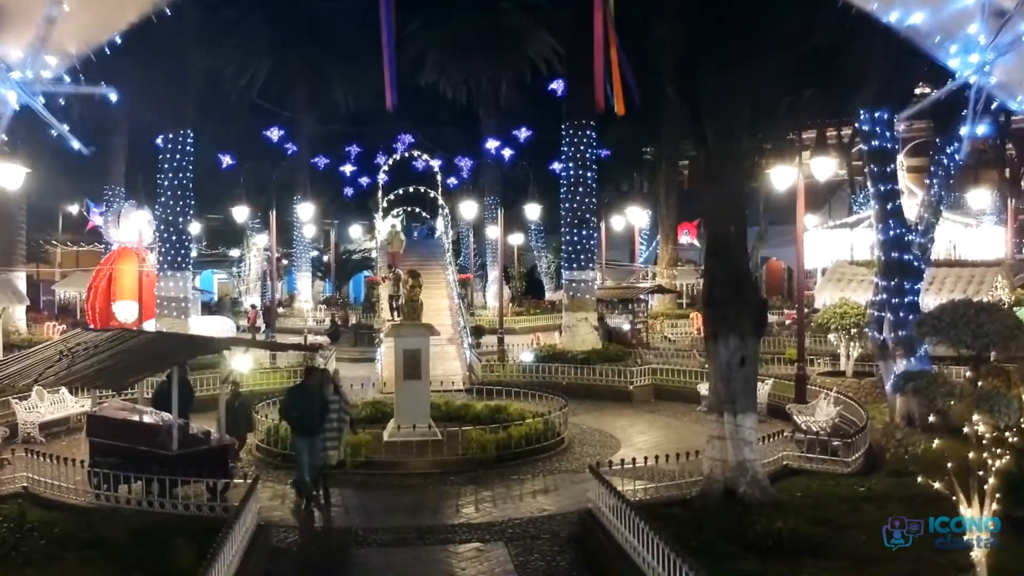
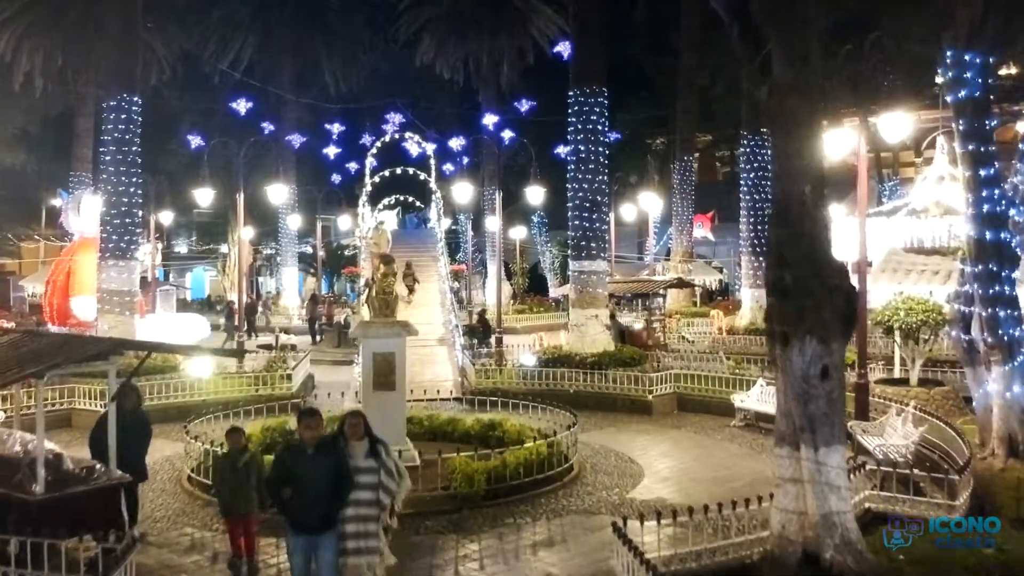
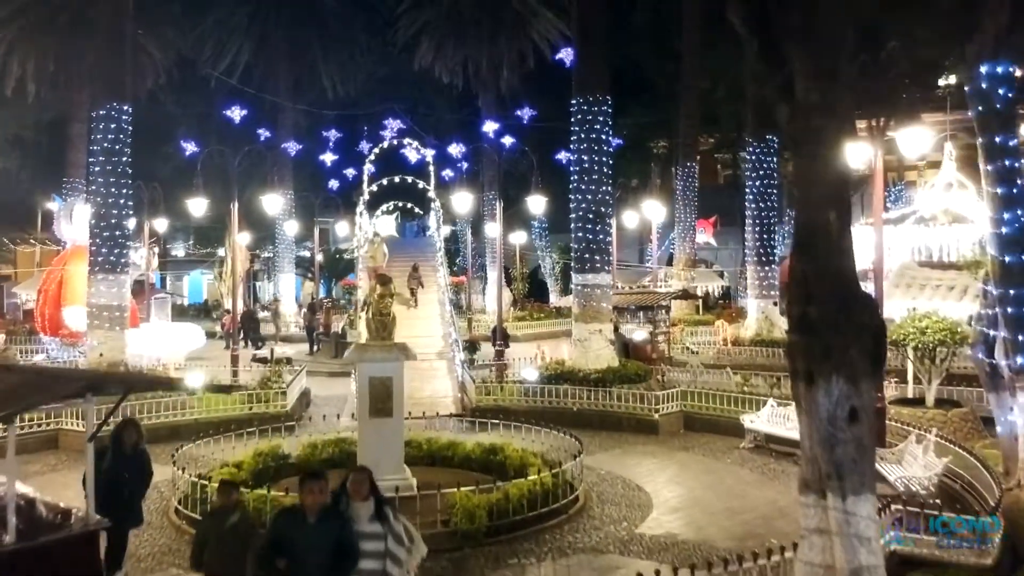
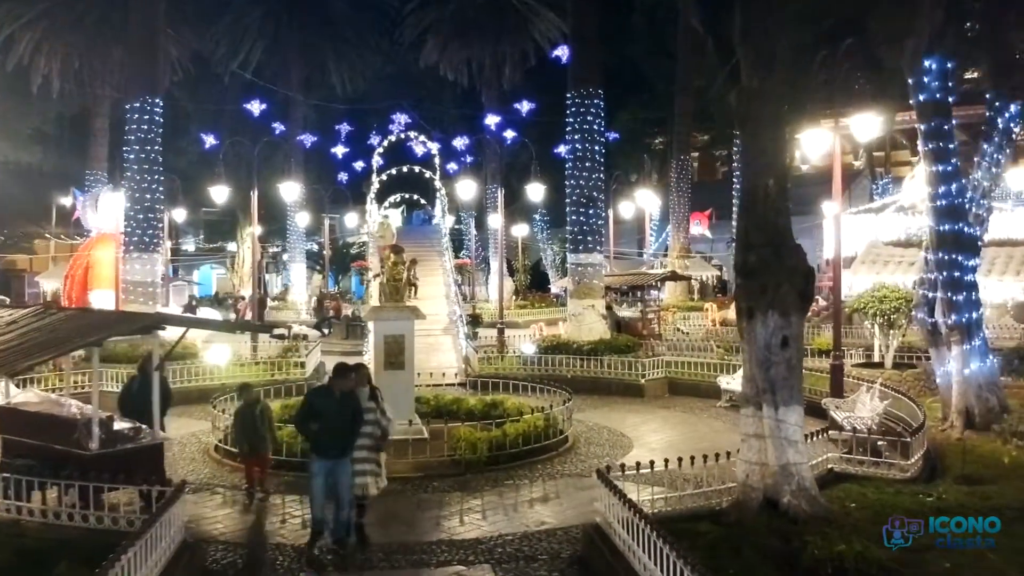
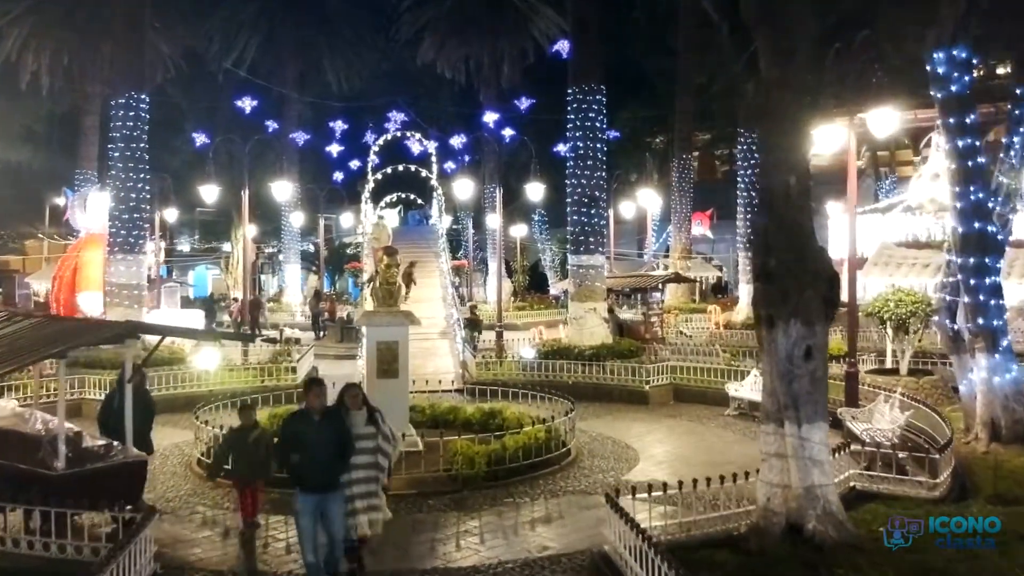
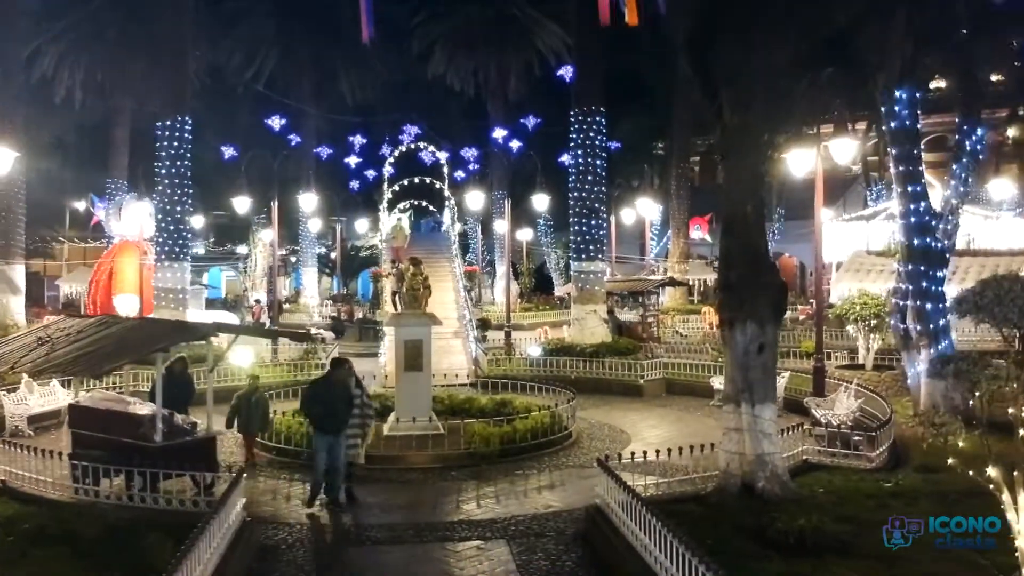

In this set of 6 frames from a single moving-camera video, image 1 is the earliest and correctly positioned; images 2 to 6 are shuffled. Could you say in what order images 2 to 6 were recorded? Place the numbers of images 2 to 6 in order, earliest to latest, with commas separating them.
6, 4, 5, 2, 3
